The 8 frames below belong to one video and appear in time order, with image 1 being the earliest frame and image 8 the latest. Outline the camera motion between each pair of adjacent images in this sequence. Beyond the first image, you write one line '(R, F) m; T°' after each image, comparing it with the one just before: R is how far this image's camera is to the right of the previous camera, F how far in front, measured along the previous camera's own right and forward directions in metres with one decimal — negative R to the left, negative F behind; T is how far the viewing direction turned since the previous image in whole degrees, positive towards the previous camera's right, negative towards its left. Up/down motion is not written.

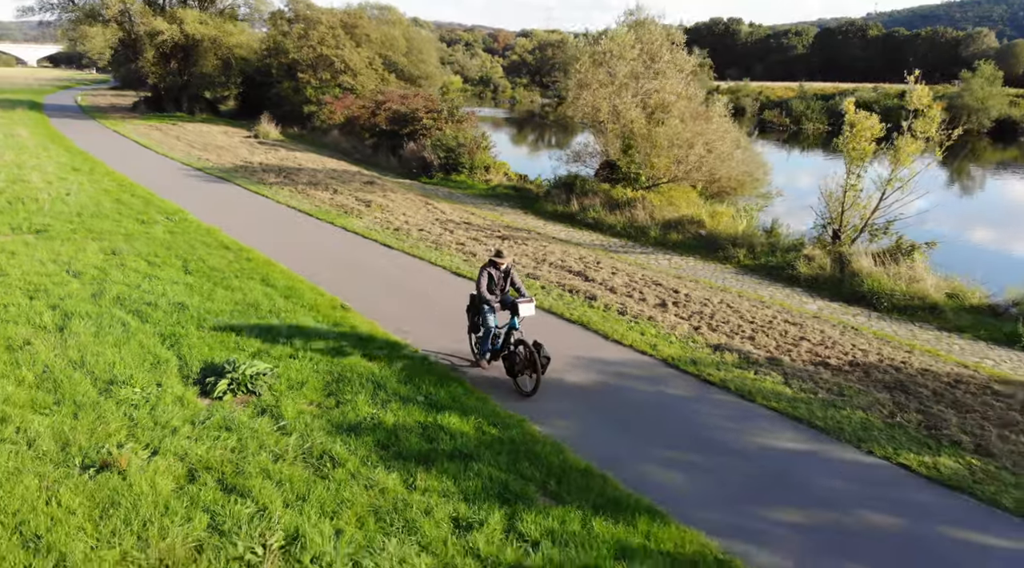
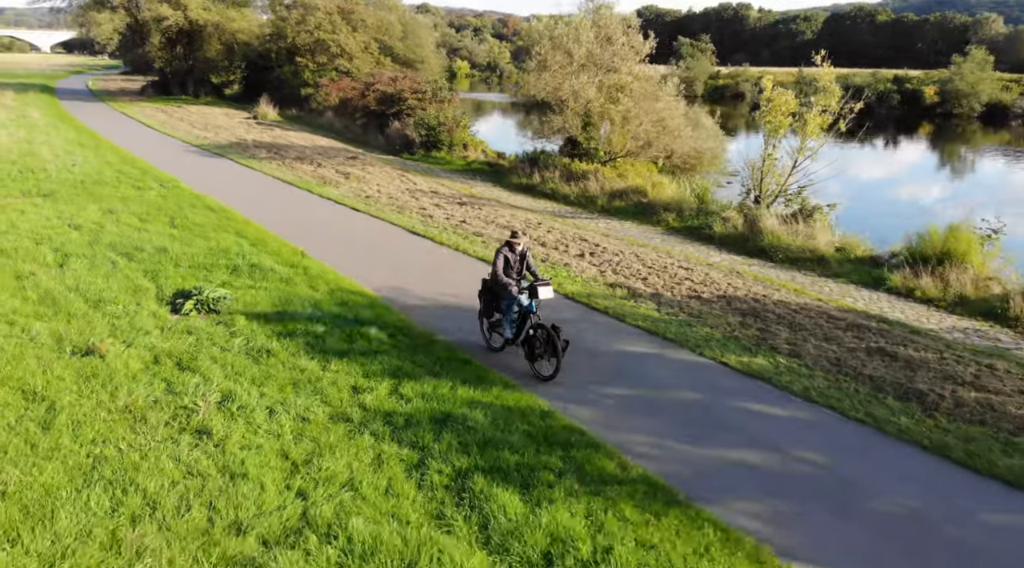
(+1.4, -2.0) m; -1°
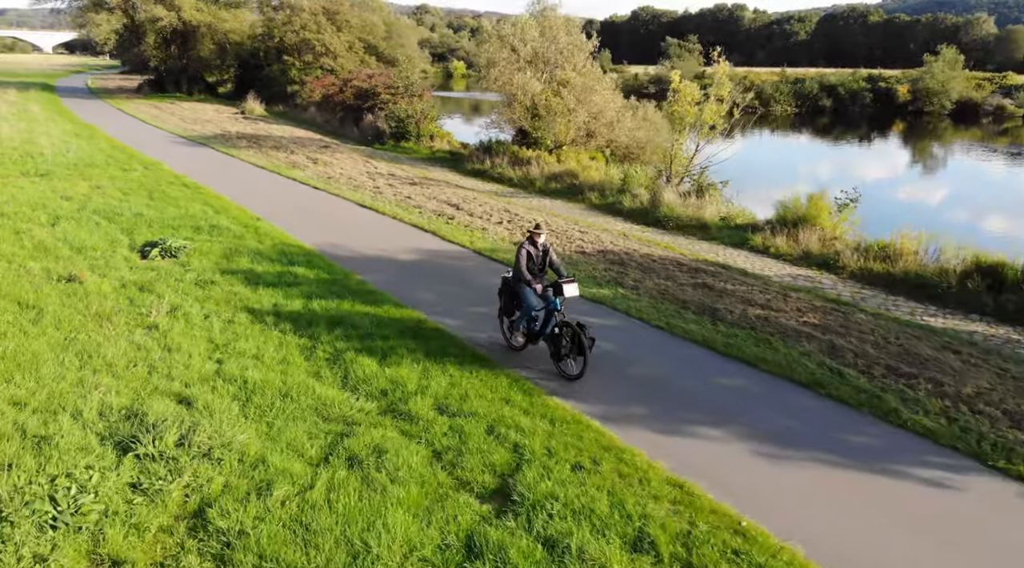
(+1.6, -2.6) m; 0°
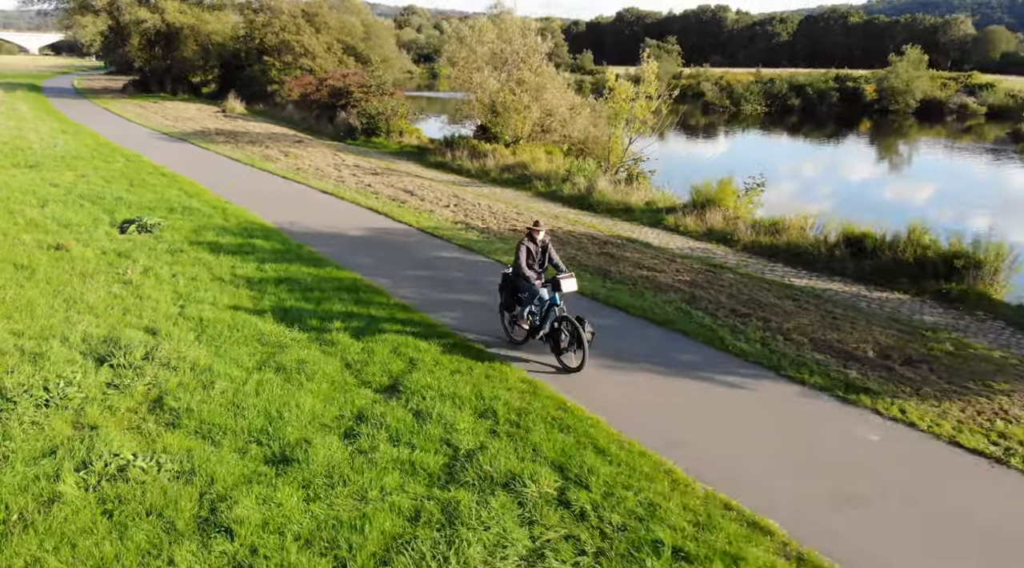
(+1.1, -2.1) m; +1°
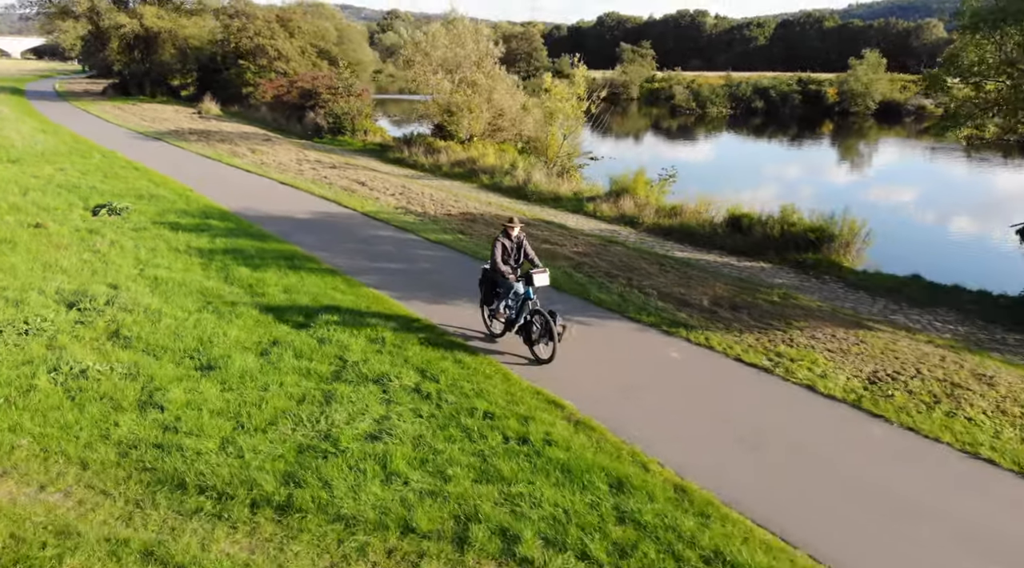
(+1.3, -2.2) m; +1°
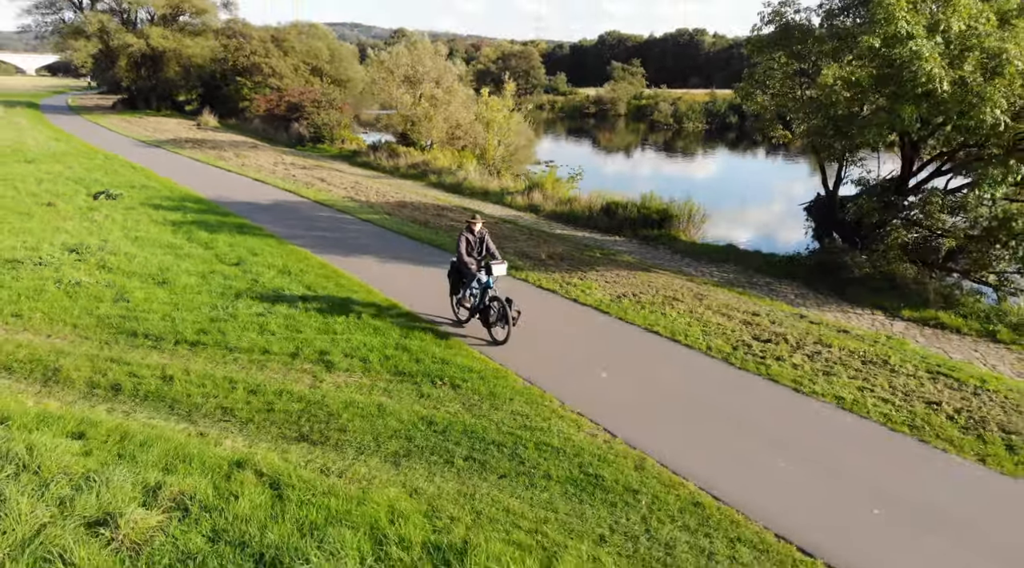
(+2.5, -4.2) m; -1°
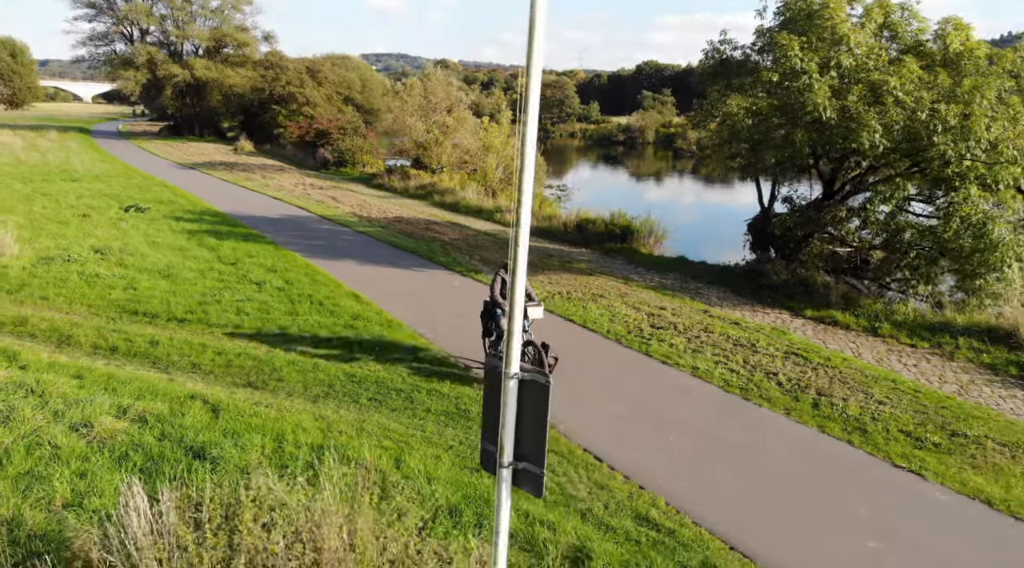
(+1.8, -2.1) m; -3°
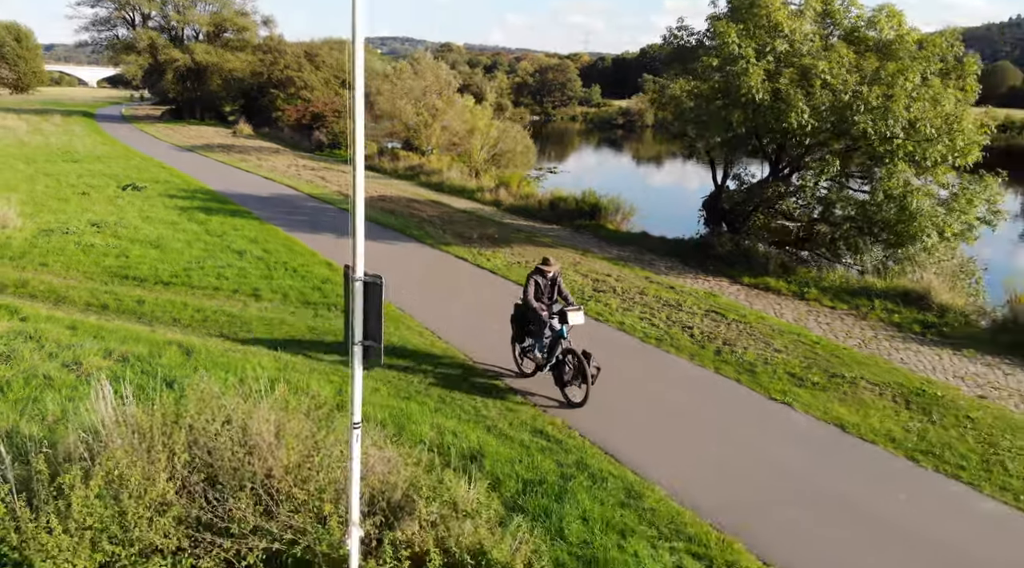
(+0.9, -1.4) m; 0°
